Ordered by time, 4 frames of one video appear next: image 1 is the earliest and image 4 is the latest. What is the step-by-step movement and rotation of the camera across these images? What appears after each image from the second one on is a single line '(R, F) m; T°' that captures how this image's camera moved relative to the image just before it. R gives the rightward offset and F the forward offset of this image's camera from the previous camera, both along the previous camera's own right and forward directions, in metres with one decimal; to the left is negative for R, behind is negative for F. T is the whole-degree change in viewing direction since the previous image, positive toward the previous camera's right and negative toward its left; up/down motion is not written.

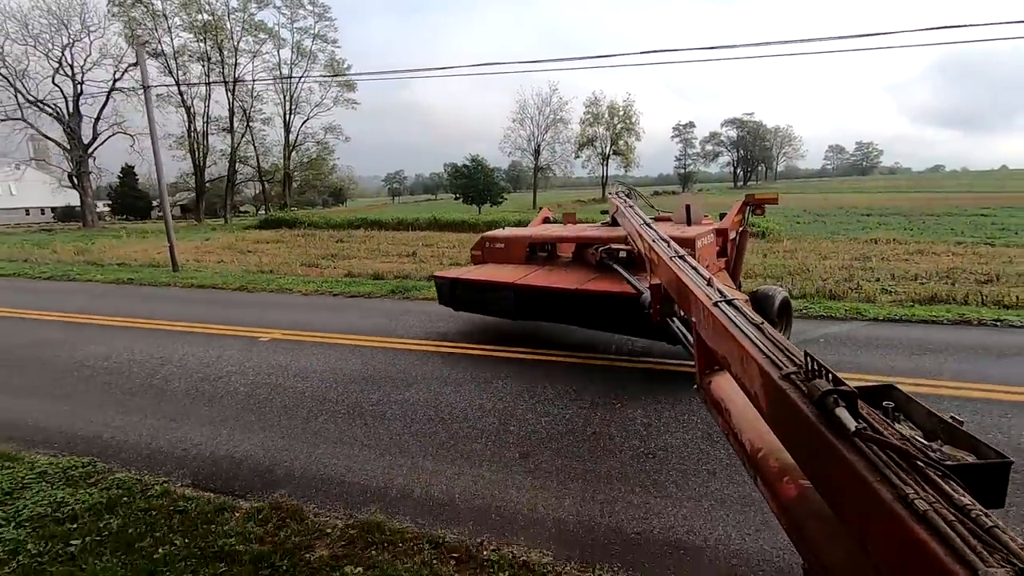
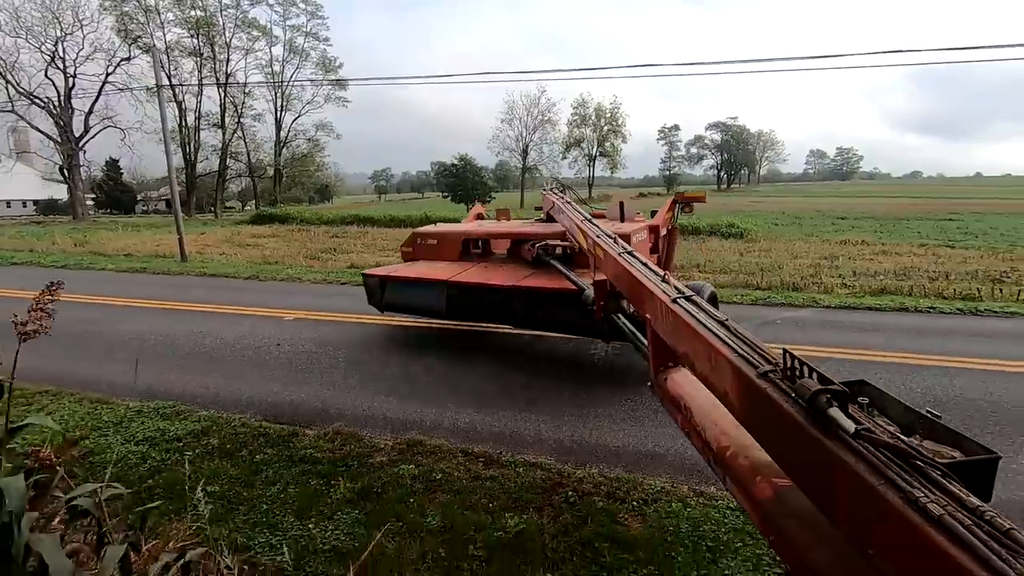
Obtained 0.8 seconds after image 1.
(-0.2, -1.0) m; +2°
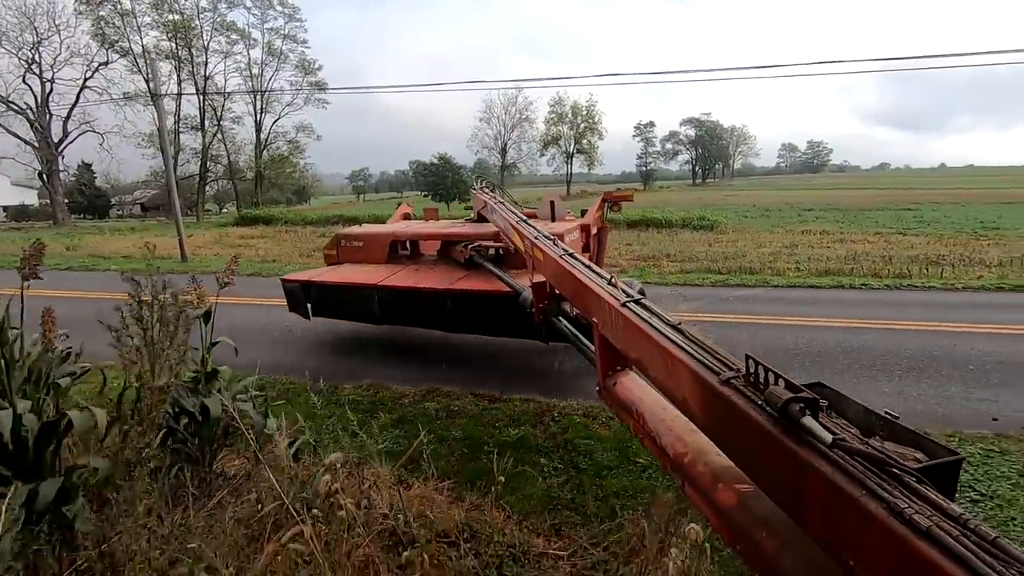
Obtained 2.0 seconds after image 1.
(-0.1, -1.1) m; +2°
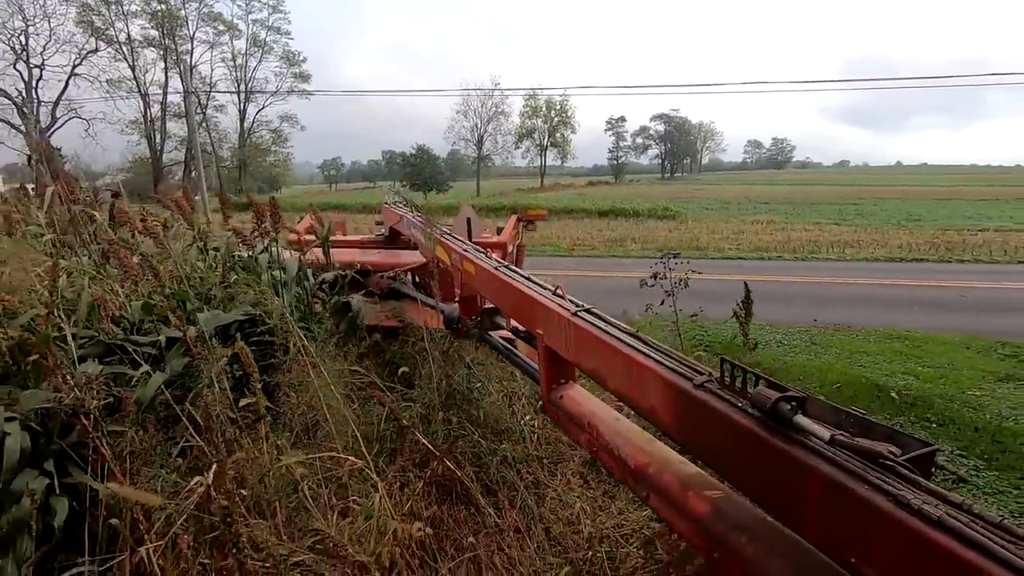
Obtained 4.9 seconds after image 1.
(-0.6, -2.6) m; +3°
